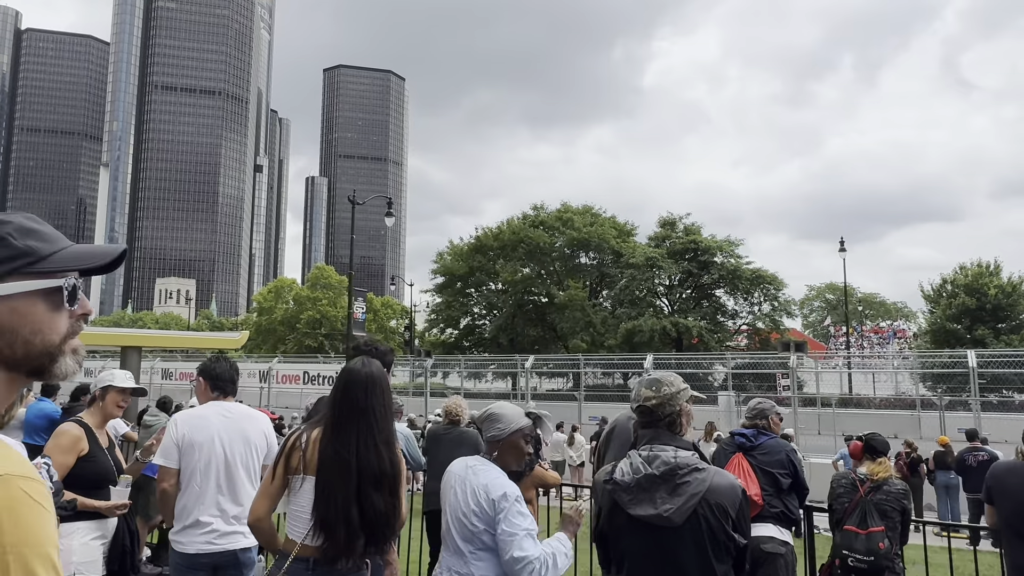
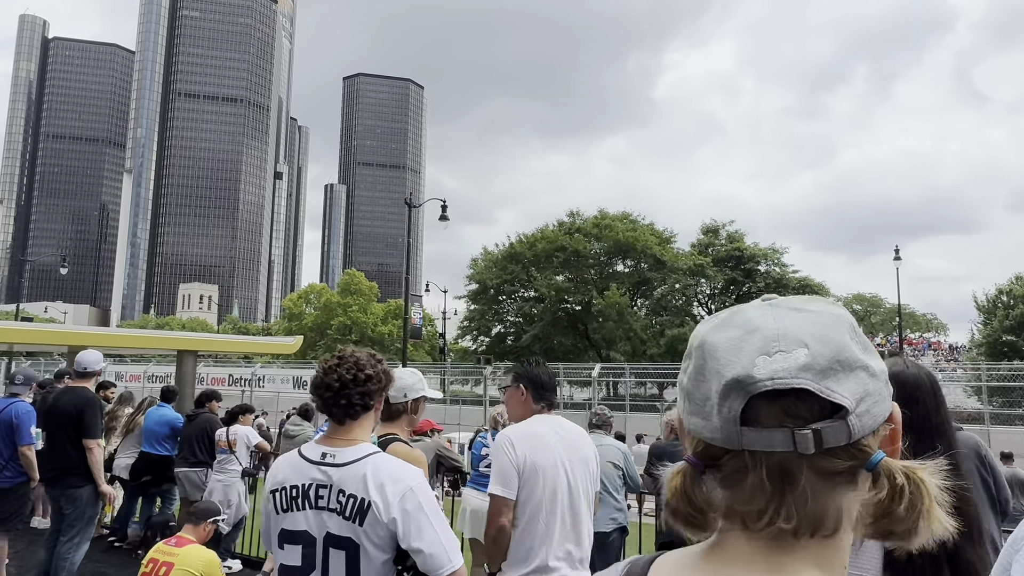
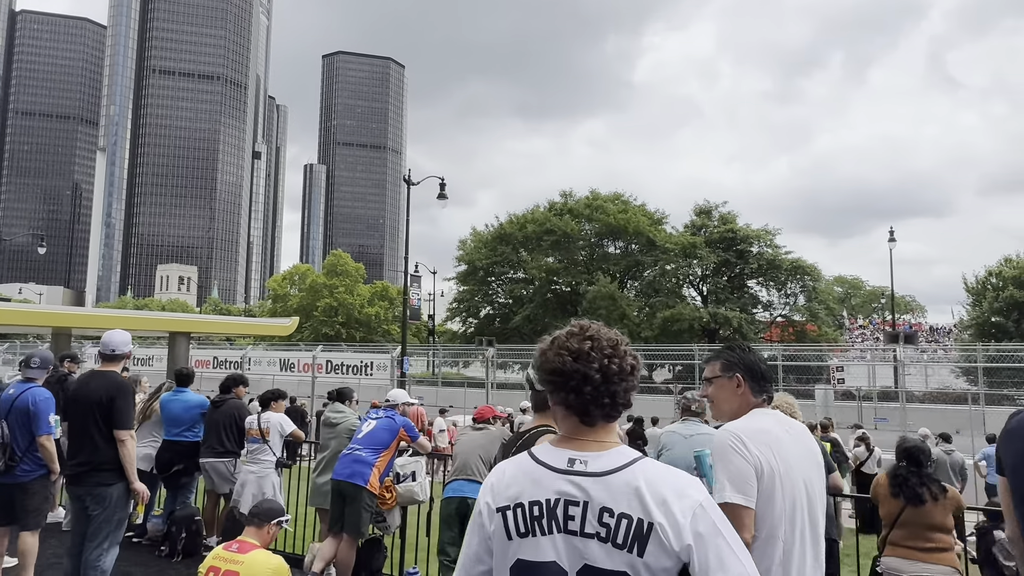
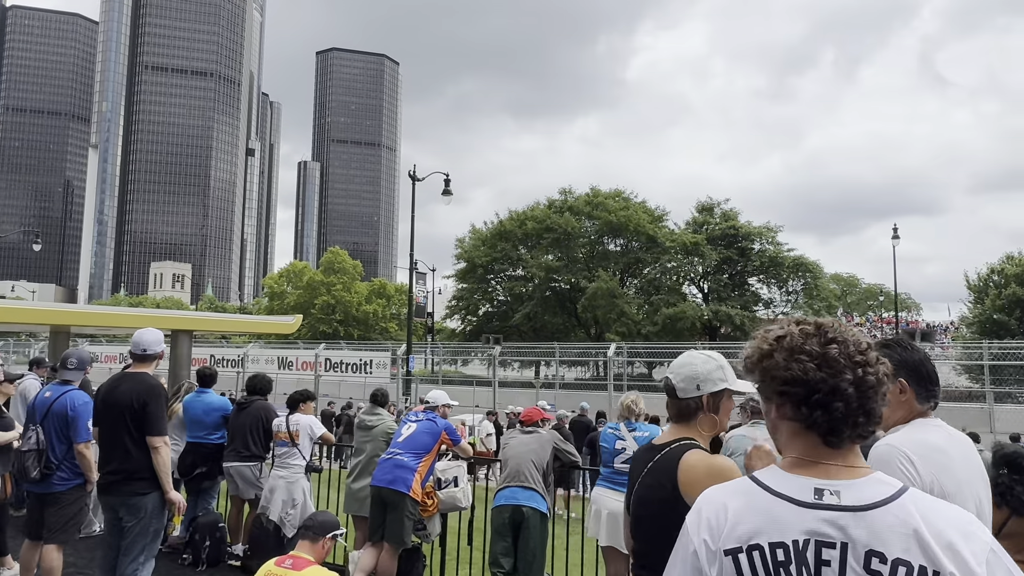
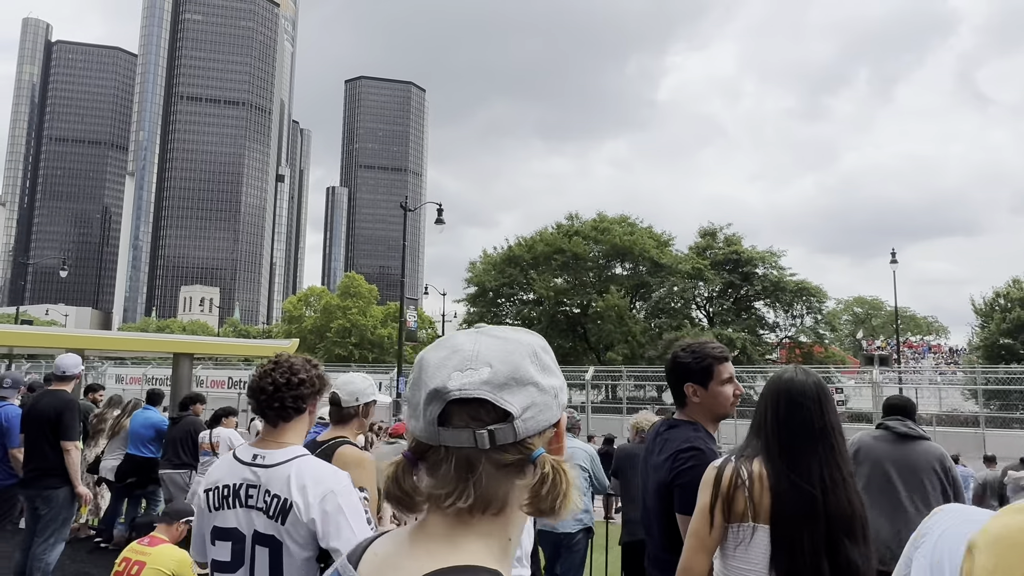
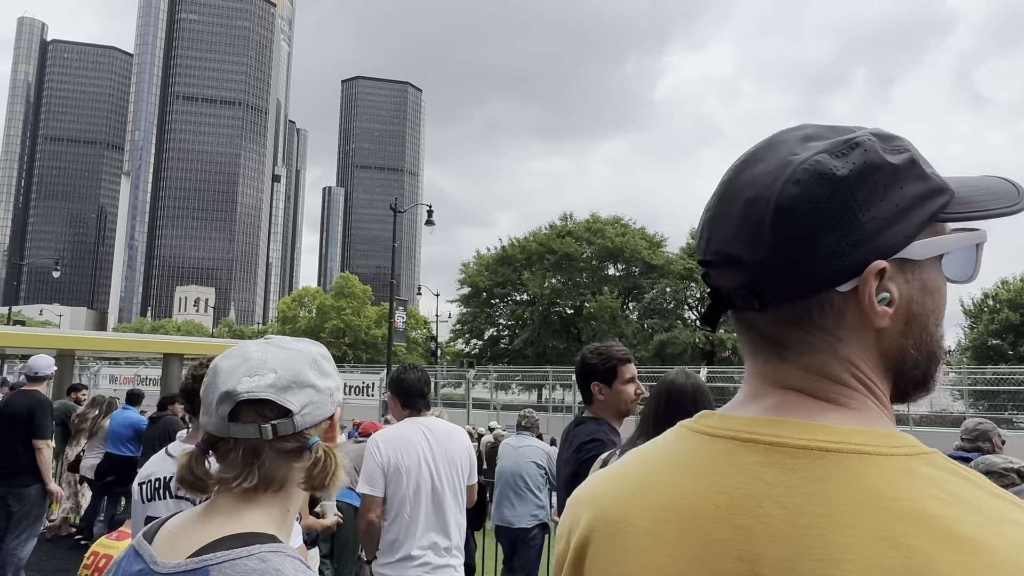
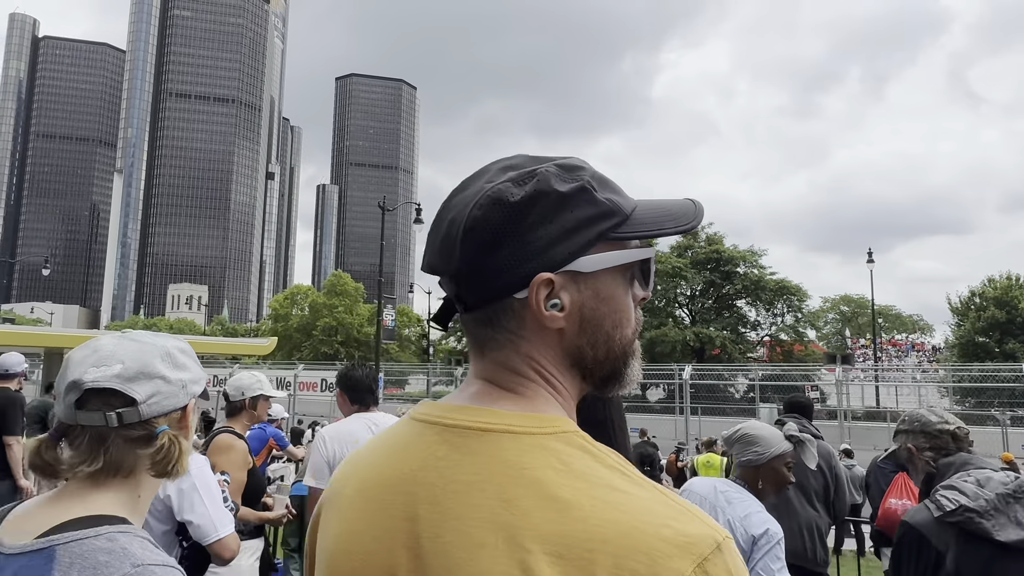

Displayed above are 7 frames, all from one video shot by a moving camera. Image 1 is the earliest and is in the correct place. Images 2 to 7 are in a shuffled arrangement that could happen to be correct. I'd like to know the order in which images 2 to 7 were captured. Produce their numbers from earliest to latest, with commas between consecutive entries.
7, 6, 5, 2, 3, 4
